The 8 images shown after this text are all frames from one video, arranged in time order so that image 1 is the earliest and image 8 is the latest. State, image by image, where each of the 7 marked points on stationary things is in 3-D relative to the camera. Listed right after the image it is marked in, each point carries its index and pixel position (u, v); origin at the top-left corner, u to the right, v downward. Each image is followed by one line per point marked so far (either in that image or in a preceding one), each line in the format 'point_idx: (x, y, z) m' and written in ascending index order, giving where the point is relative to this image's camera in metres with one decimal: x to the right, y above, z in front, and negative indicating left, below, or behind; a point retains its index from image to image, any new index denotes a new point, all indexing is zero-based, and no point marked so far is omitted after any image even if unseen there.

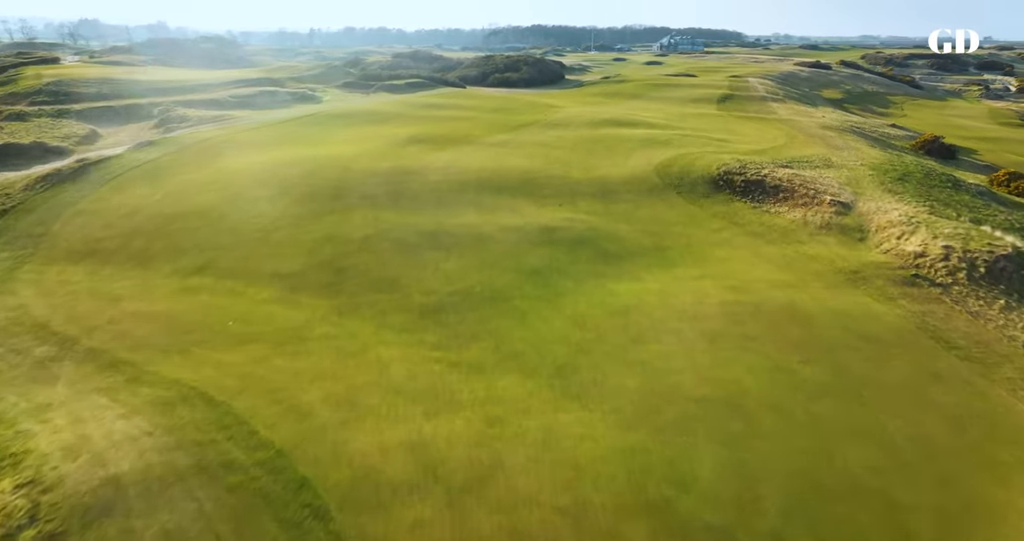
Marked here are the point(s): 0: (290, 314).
0: (-5.0, -1.0, +16.6) m
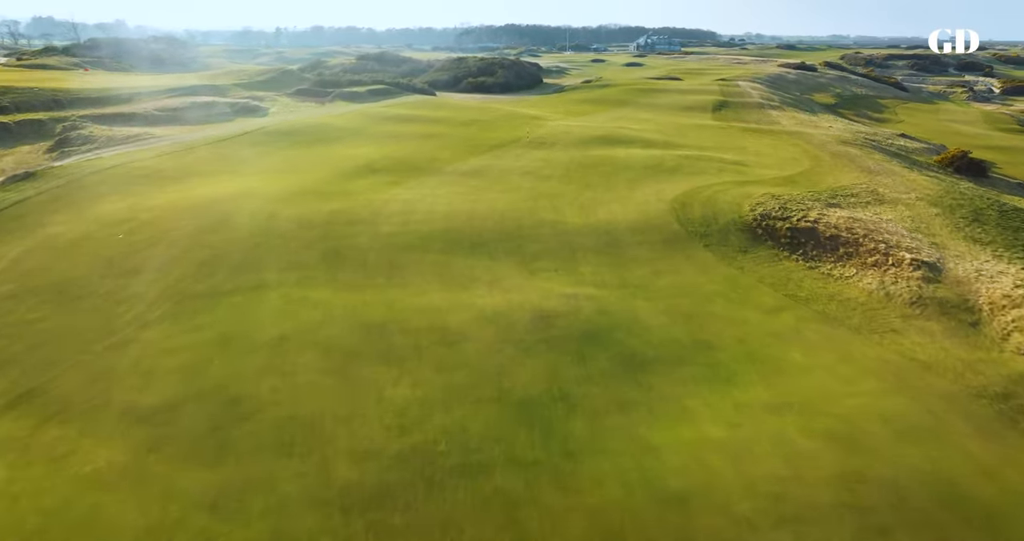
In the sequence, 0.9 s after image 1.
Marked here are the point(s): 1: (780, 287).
0: (-5.2, -3.2, +10.0) m
1: (+6.6, -0.4, +18.2) m
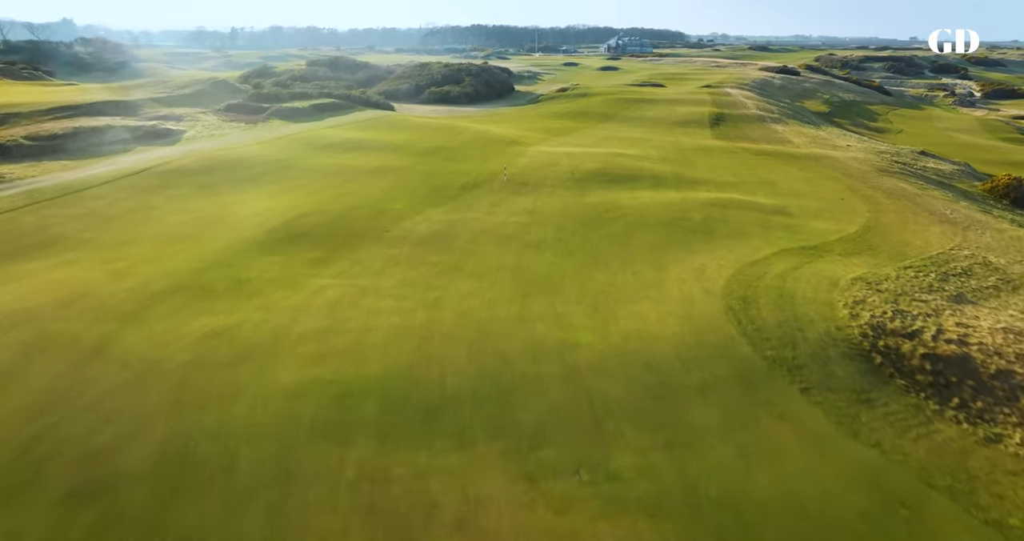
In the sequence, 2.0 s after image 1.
0: (-5.0, -6.2, +1.8) m
1: (+6.4, -3.2, +10.5) m
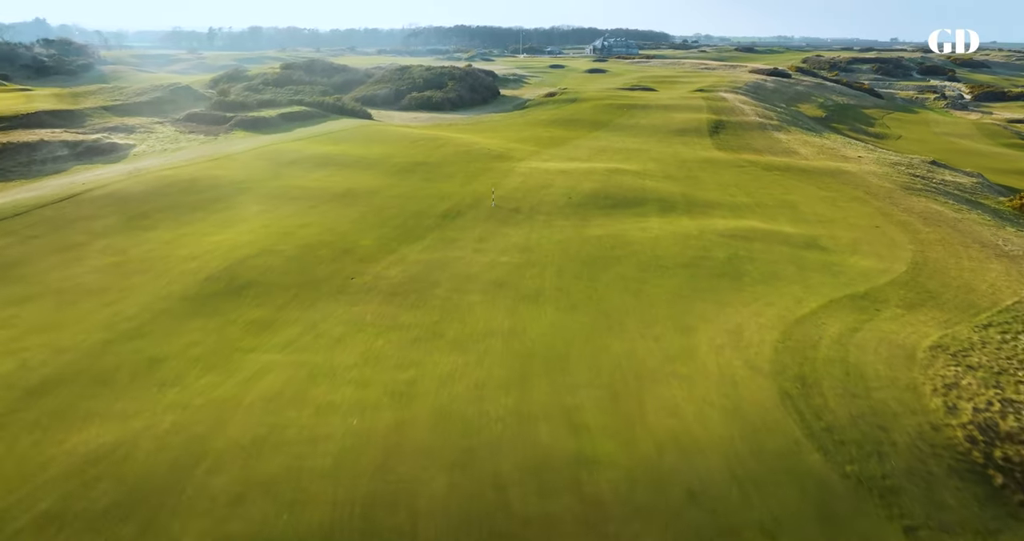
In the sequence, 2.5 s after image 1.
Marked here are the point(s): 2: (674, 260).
0: (-4.8, -7.5, -2.0) m
1: (+6.4, -4.5, +6.9) m
2: (+4.3, +0.3, +19.5) m
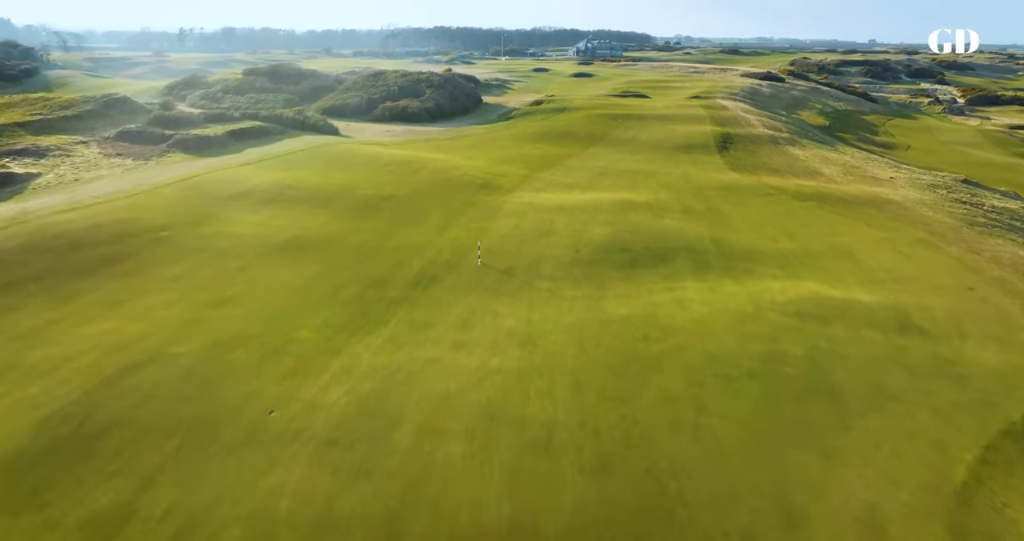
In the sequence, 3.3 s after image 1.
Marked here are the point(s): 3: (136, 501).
0: (-4.2, -9.5, -7.9) m
1: (+6.7, -6.4, +1.3) m
2: (+4.2, -1.7, +13.8) m
3: (-4.9, -3.0, +9.6) m
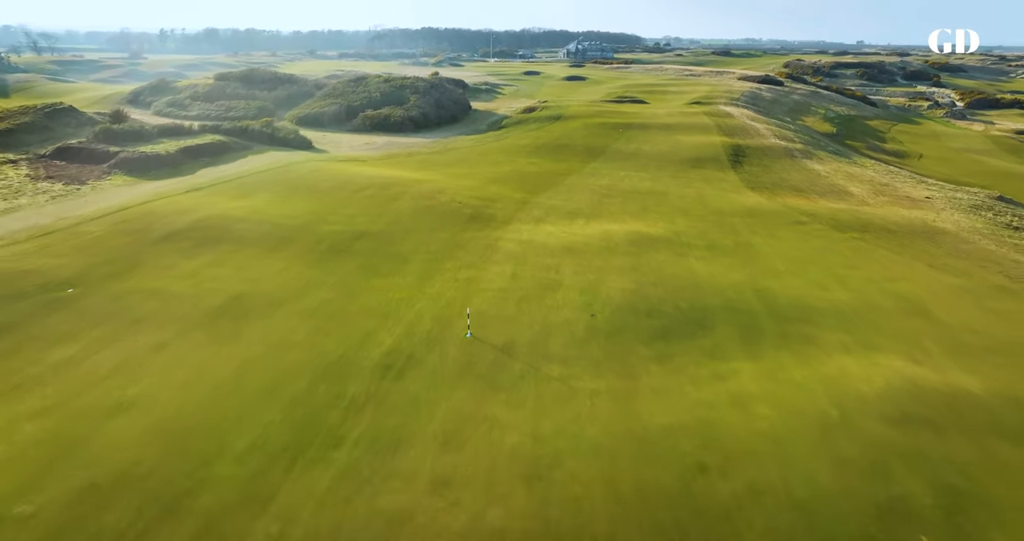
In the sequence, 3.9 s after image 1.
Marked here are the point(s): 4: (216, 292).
0: (-3.8, -11.1, -12.3) m
1: (+7.0, -7.9, -3.0) m
2: (+4.3, -3.2, +9.5) m
3: (-4.8, -4.5, +5.1) m
4: (-7.0, -0.5, +17.6) m
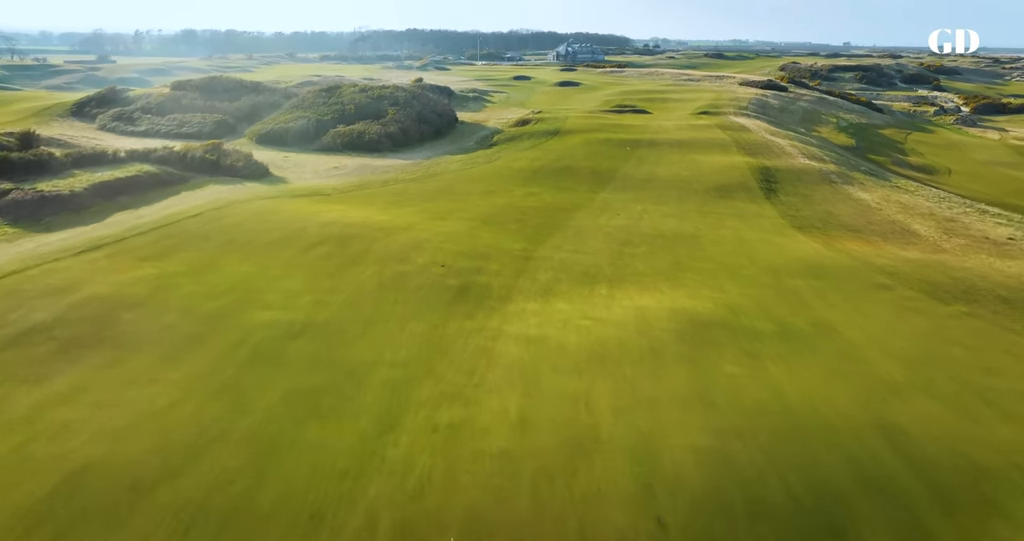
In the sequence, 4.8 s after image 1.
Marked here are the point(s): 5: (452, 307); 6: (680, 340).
0: (-3.1, -13.4, -18.9) m
1: (+7.5, -10.2, -9.4) m
2: (+4.6, -5.6, +3.0) m
3: (-4.4, -6.8, -1.5) m
4: (-6.9, -2.9, +11.0) m
5: (-1.4, -0.8, +17.7) m
6: (+3.7, -1.5, +16.4) m
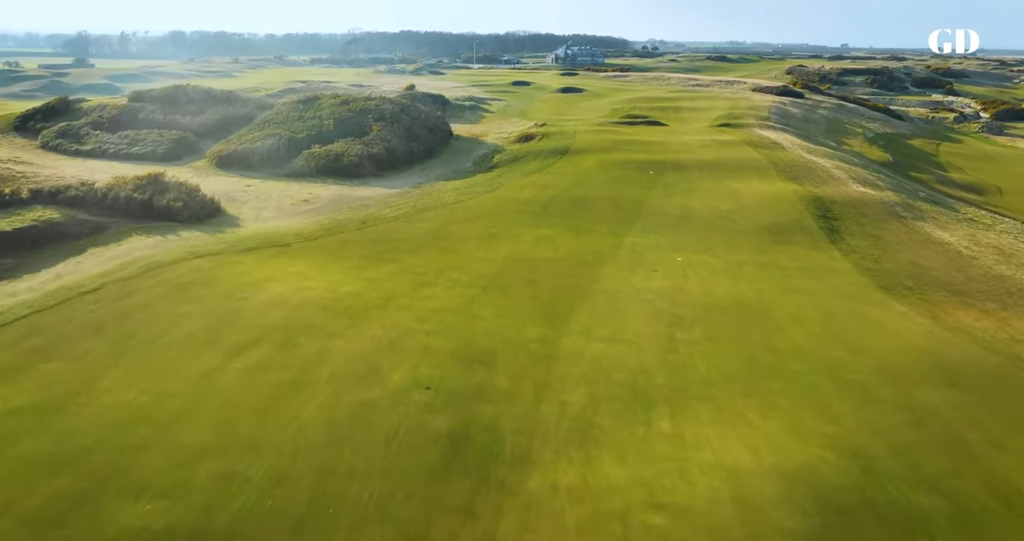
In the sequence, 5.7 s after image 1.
0: (-2.5, -15.7, -25.6) m
1: (+8.1, -12.5, -16.0) m
2: (+5.0, -7.9, -3.6) m
3: (-3.9, -9.2, -8.1) m
4: (-6.5, -5.2, +4.3) m
5: (-1.1, -3.1, +11.1) m
6: (+4.1, -3.9, +9.8) m
